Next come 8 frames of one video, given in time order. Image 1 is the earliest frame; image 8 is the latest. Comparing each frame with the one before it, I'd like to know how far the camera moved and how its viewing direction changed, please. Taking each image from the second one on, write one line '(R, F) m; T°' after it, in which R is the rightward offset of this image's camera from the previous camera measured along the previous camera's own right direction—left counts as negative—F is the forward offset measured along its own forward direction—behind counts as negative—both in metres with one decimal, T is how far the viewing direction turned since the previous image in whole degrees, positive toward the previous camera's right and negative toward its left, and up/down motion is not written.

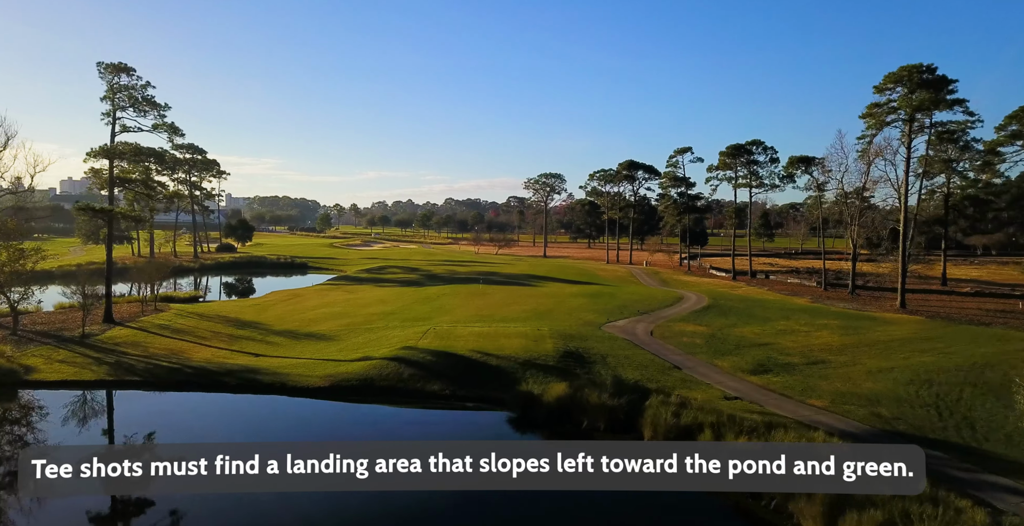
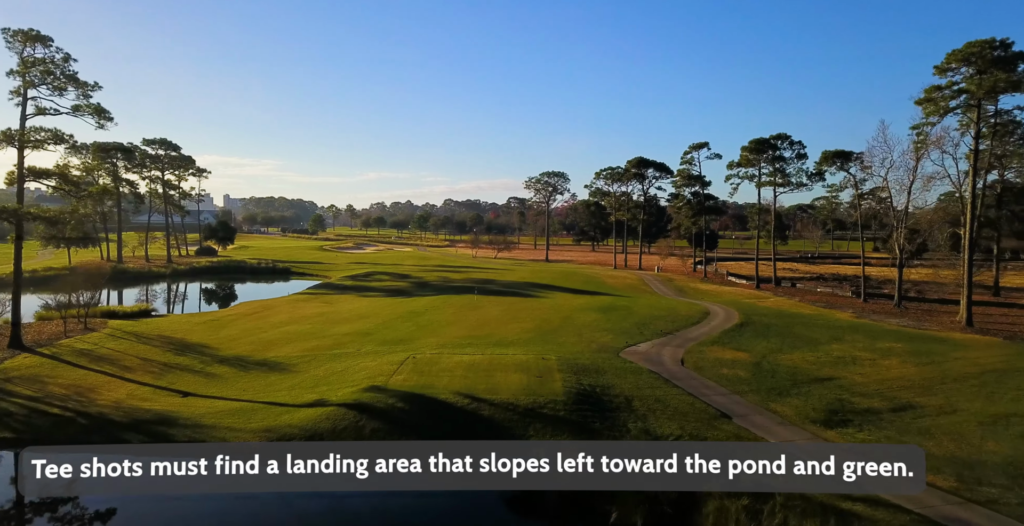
(+0.1, +5.6) m; 0°
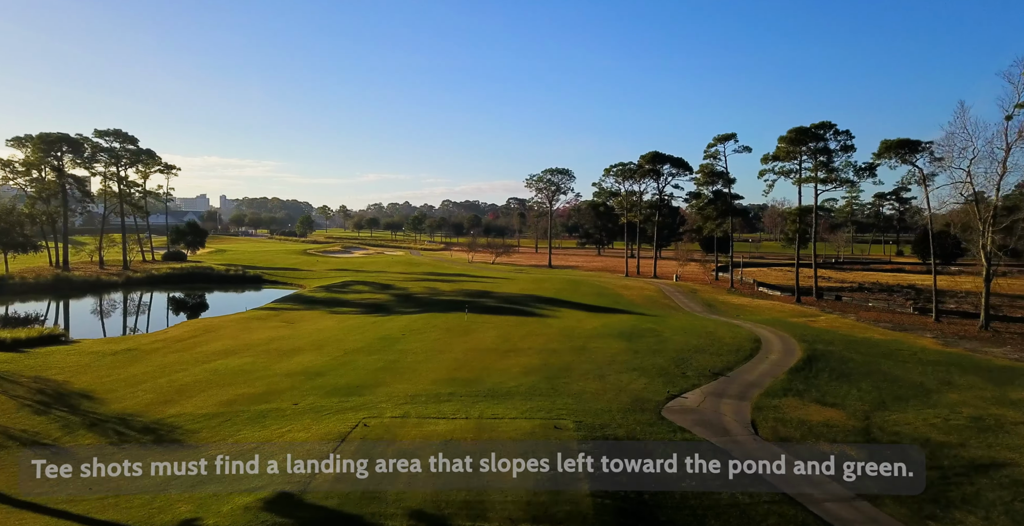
(+0.1, +7.5) m; 0°
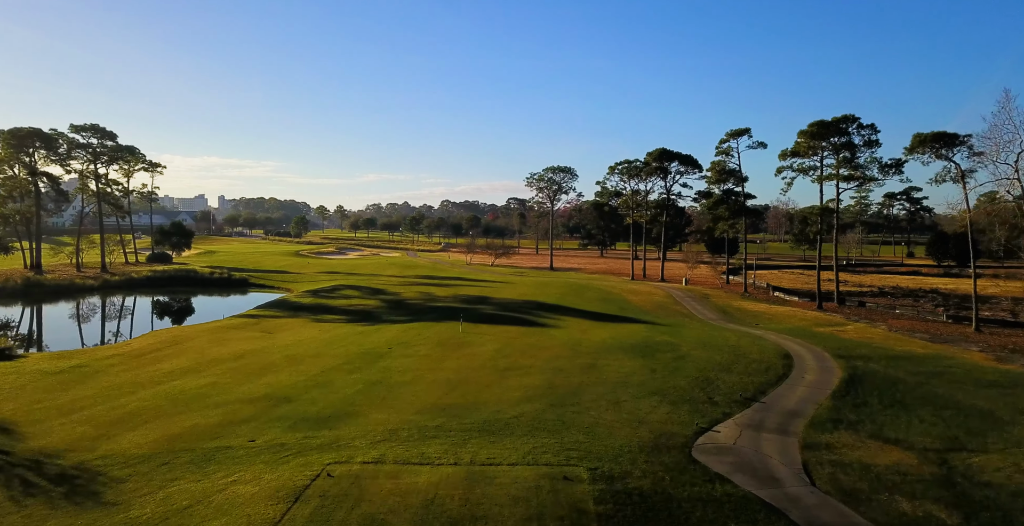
(0.0, +3.2) m; 0°
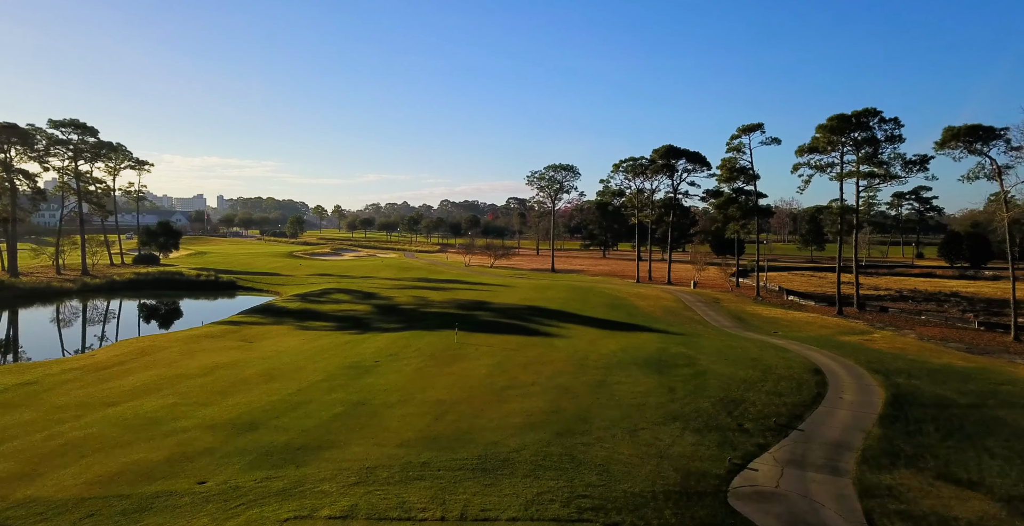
(0.0, +2.6) m; 0°
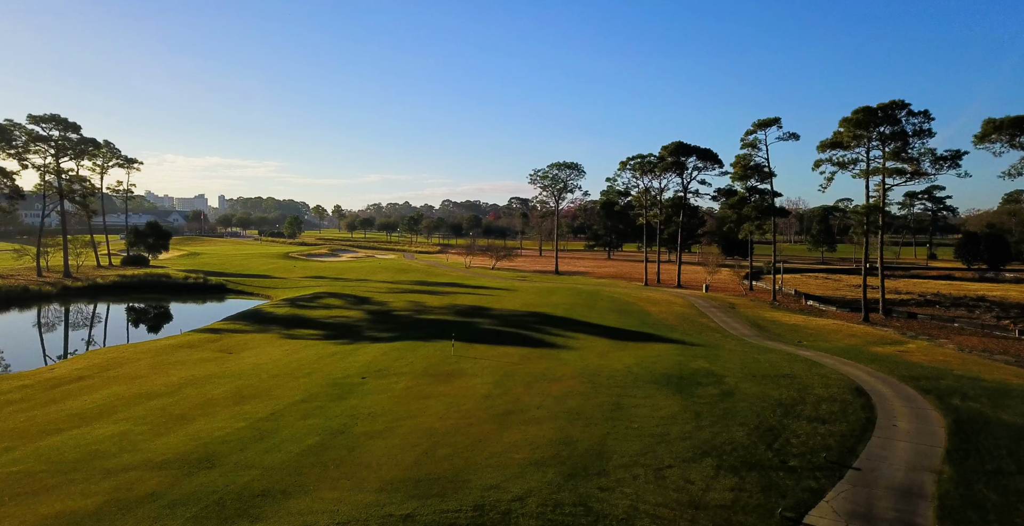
(0.0, +2.6) m; 0°
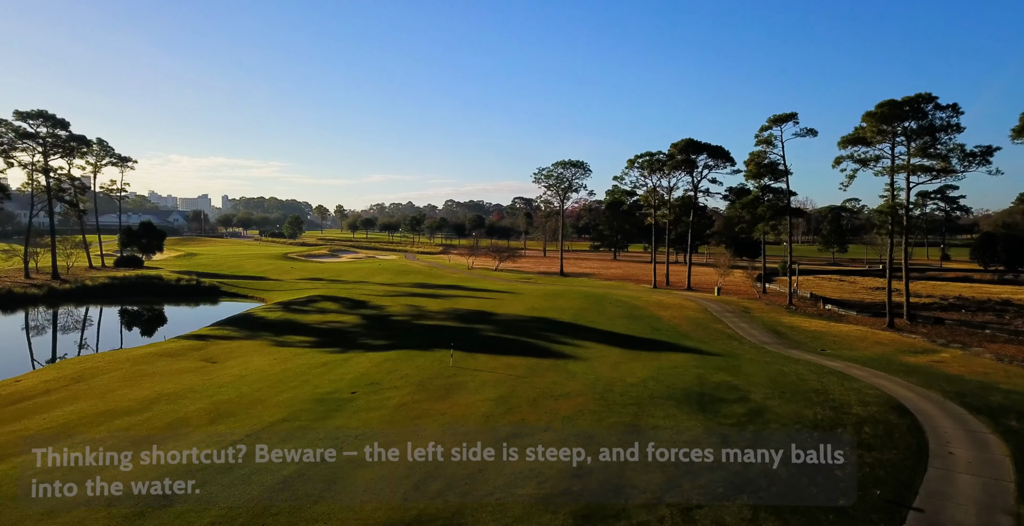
(0.0, +1.9) m; 0°
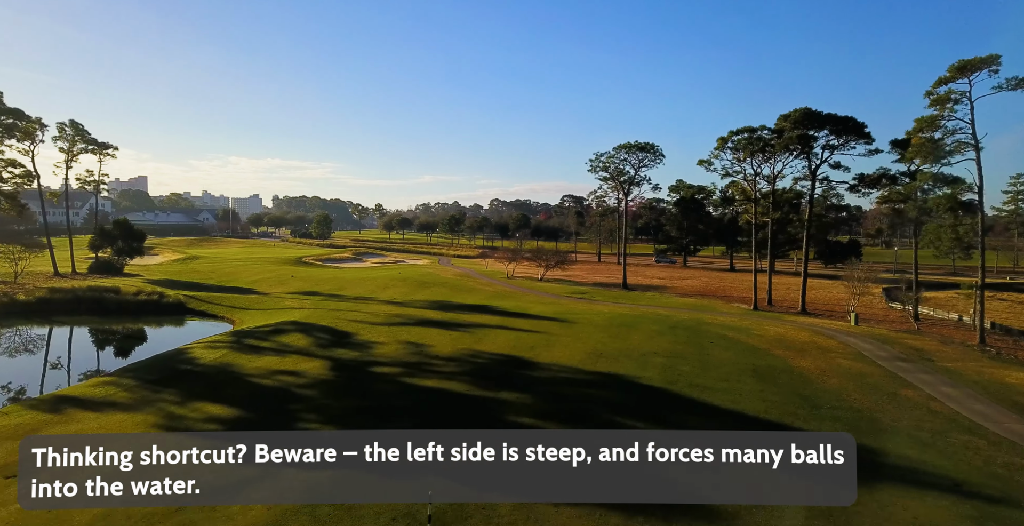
(-0.2, +13.0) m; -4°
